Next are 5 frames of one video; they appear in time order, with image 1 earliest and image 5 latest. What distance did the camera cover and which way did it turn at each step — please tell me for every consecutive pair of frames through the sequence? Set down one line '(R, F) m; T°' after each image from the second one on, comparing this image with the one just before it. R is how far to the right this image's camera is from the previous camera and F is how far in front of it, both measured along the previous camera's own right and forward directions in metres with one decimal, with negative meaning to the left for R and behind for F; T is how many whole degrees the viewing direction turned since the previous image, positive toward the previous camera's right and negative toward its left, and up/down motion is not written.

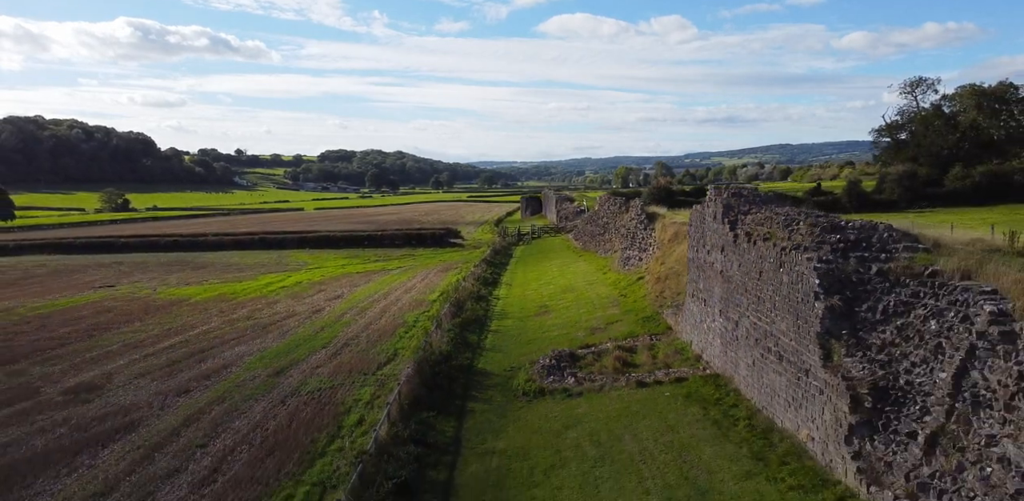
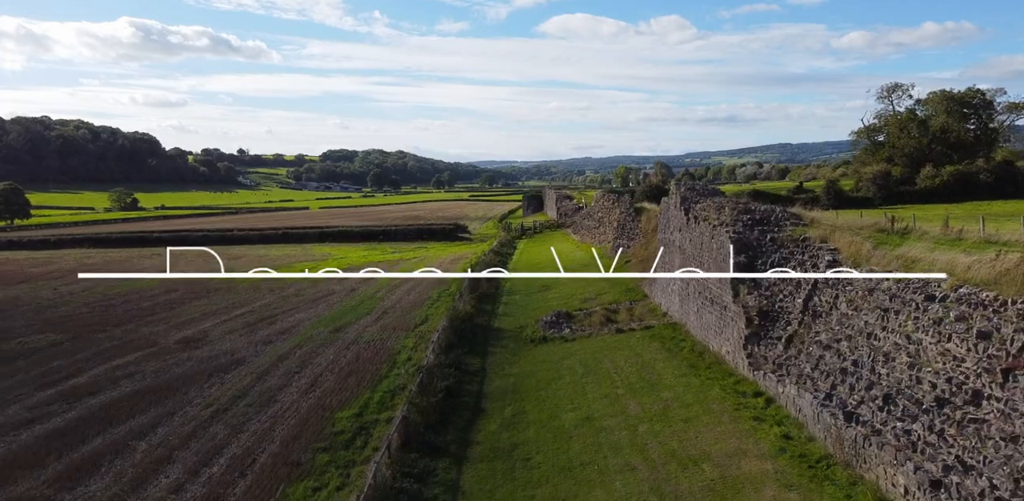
(-0.3, -5.0) m; 0°
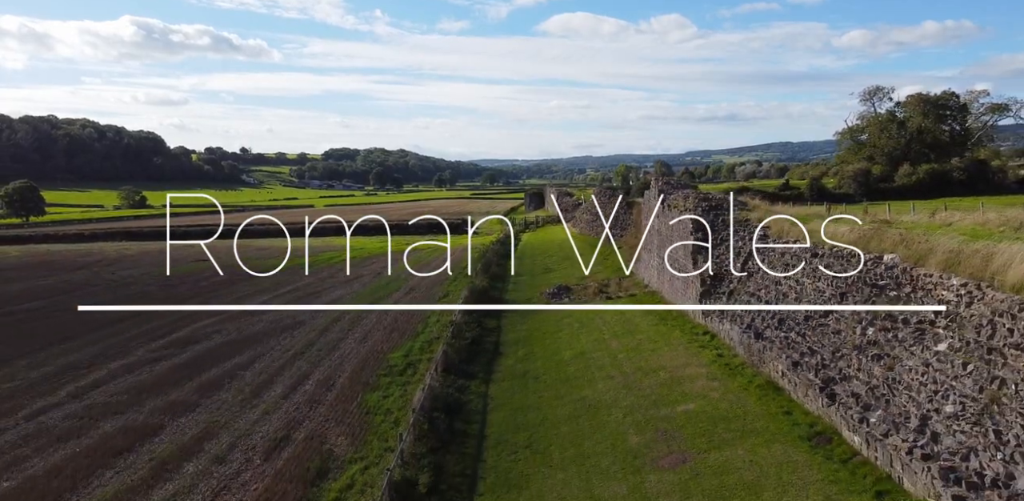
(-0.3, -4.6) m; 0°
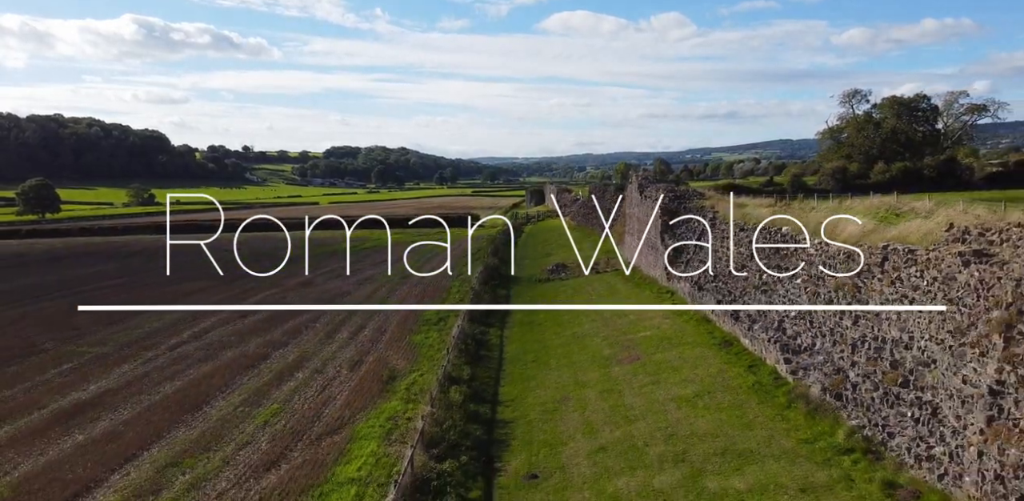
(-0.3, -5.5) m; 0°
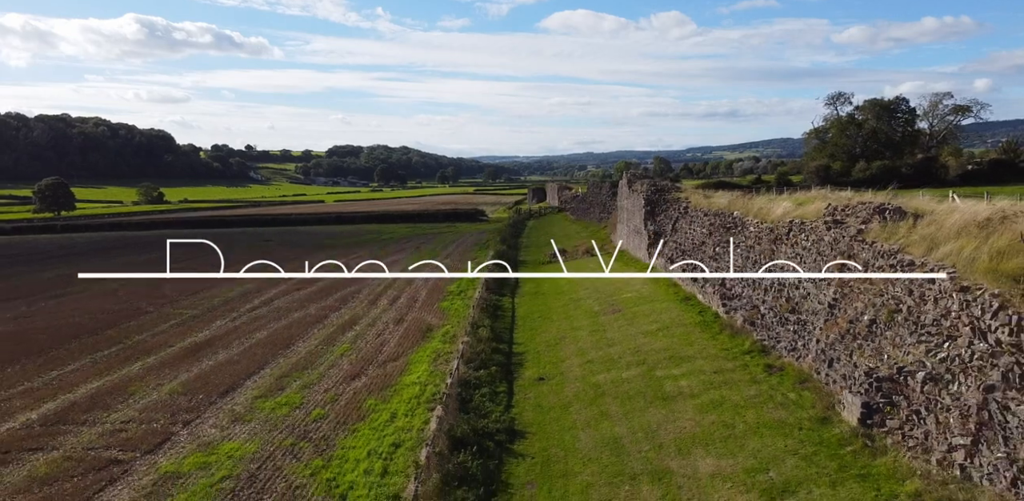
(-0.3, -5.0) m; 0°
